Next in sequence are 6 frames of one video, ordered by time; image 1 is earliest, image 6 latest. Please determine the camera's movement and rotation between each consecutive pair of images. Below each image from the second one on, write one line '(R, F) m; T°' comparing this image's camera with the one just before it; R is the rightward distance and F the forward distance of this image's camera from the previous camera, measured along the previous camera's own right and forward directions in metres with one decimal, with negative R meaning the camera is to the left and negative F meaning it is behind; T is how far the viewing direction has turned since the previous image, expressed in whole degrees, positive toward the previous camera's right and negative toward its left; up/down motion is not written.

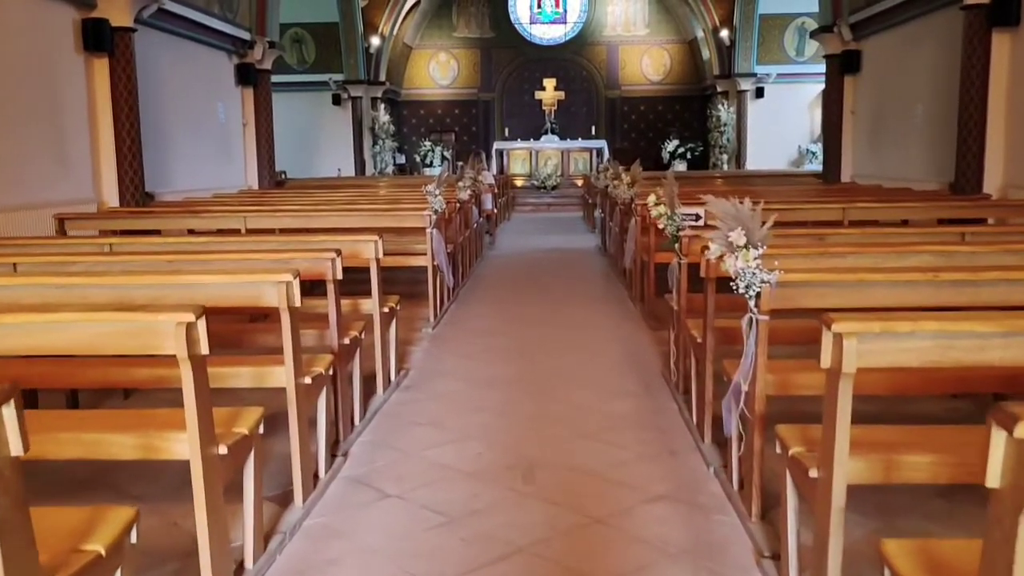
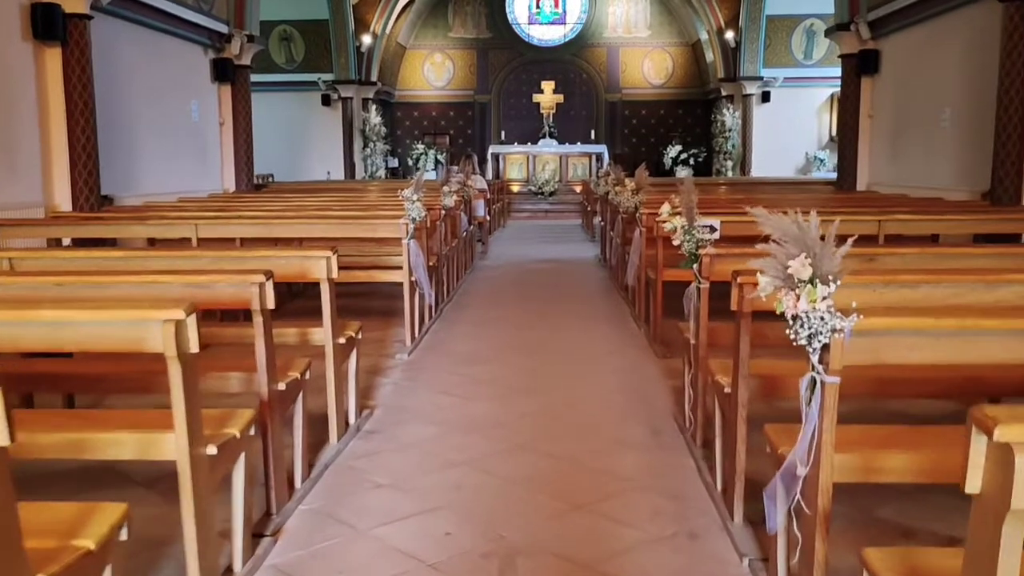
(+0.1, +0.9) m; 0°
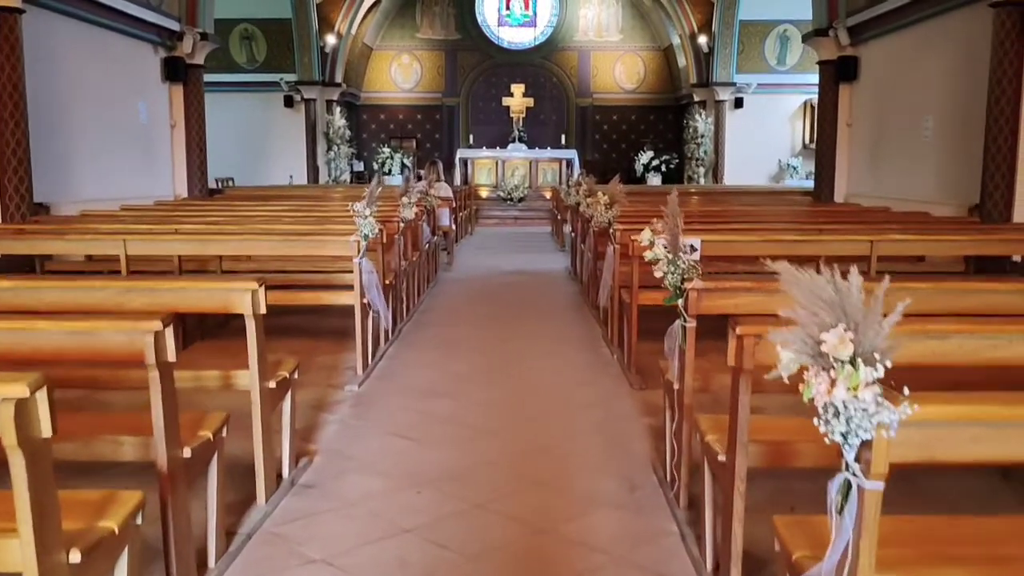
(0.0, +0.5) m; +2°
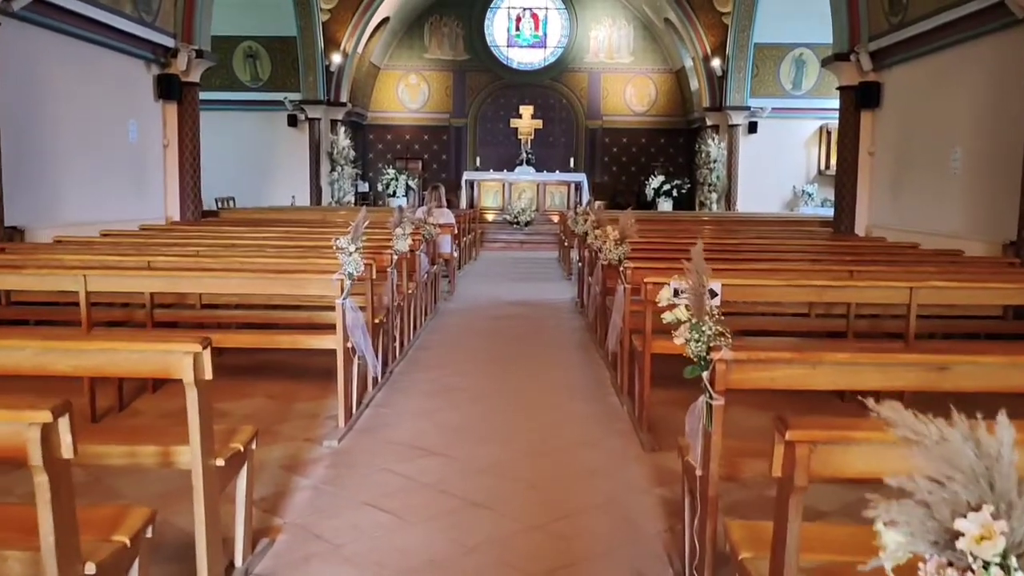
(0.0, +0.5) m; 0°
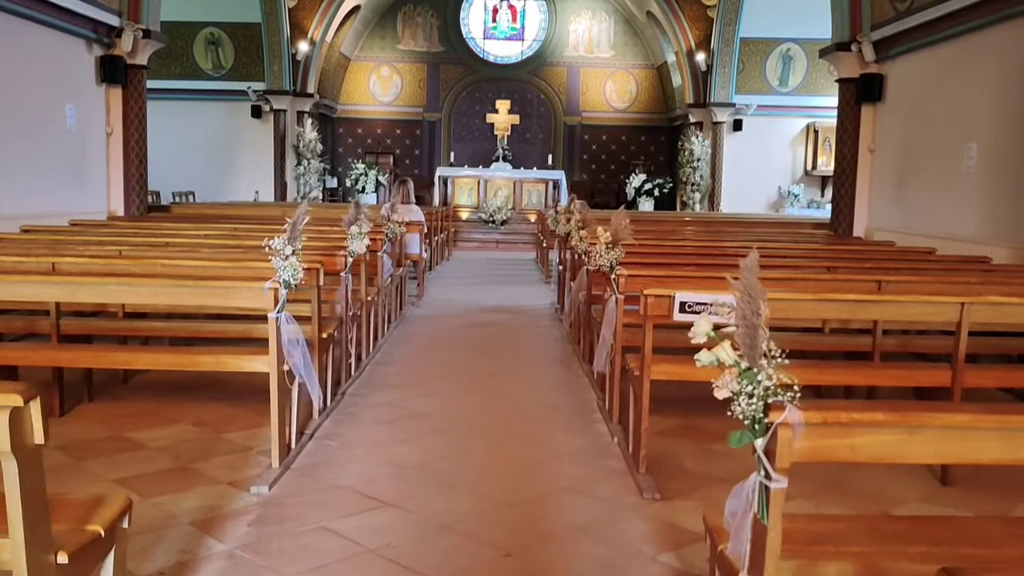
(0.0, +0.9) m; +2°
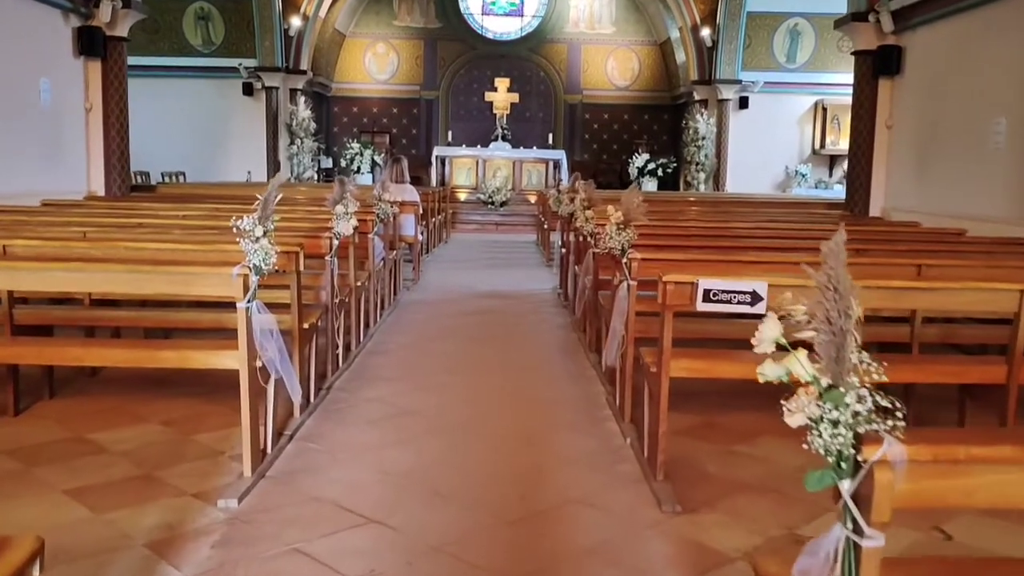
(0.0, +0.5) m; 0°
